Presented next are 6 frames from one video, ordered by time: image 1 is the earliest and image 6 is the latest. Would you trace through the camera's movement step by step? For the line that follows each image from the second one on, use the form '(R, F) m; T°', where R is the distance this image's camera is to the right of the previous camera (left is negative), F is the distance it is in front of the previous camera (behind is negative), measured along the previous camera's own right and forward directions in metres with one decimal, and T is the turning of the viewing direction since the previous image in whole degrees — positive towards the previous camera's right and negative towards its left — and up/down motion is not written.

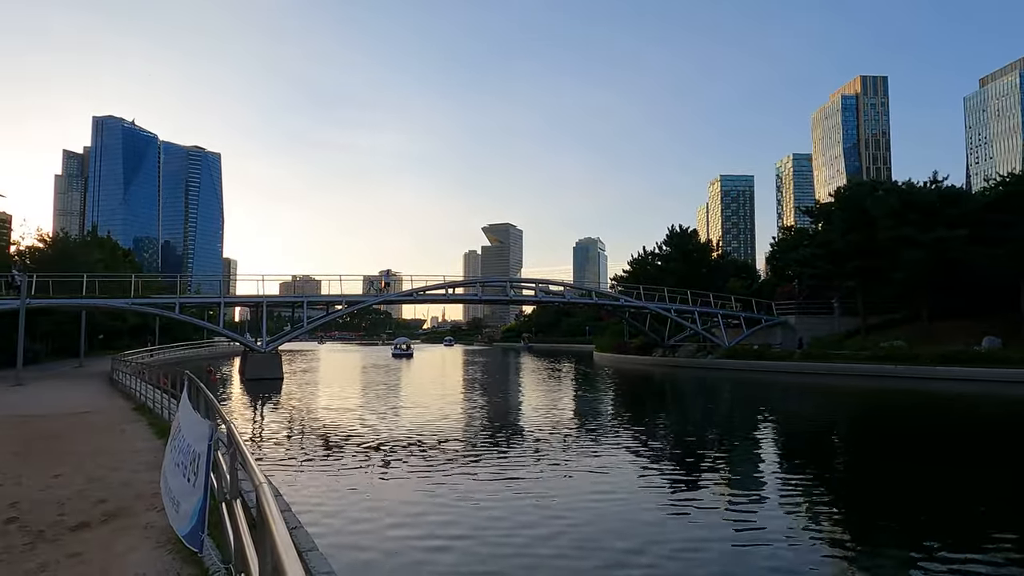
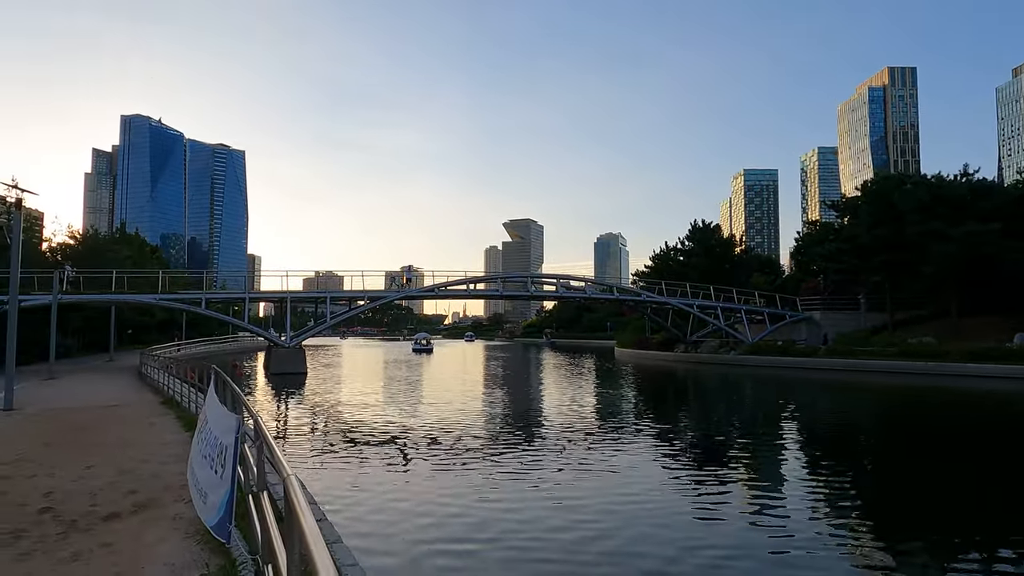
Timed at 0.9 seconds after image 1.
(0.0, 0.0) m; -2°
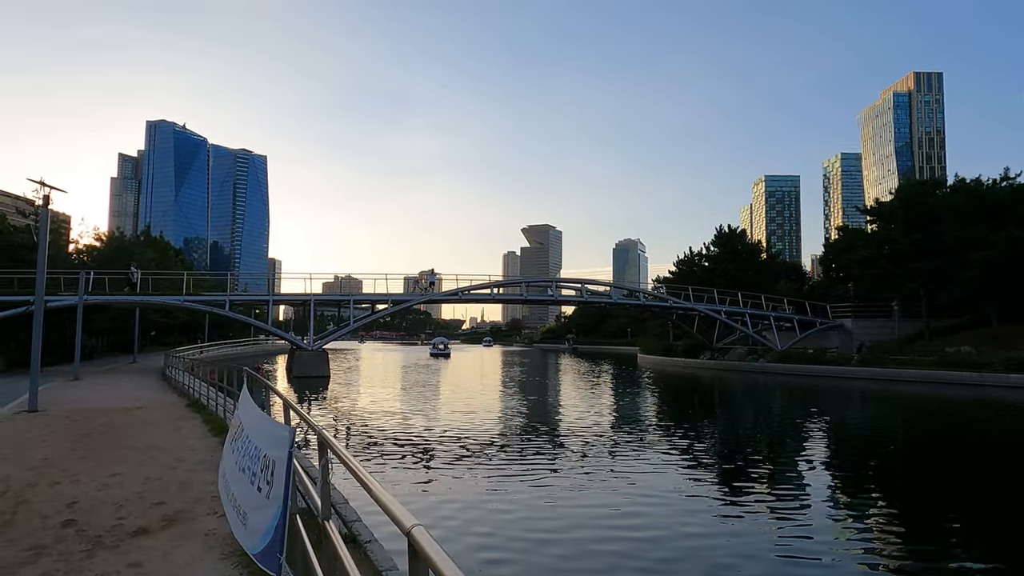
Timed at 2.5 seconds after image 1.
(-0.4, +0.5) m; -2°
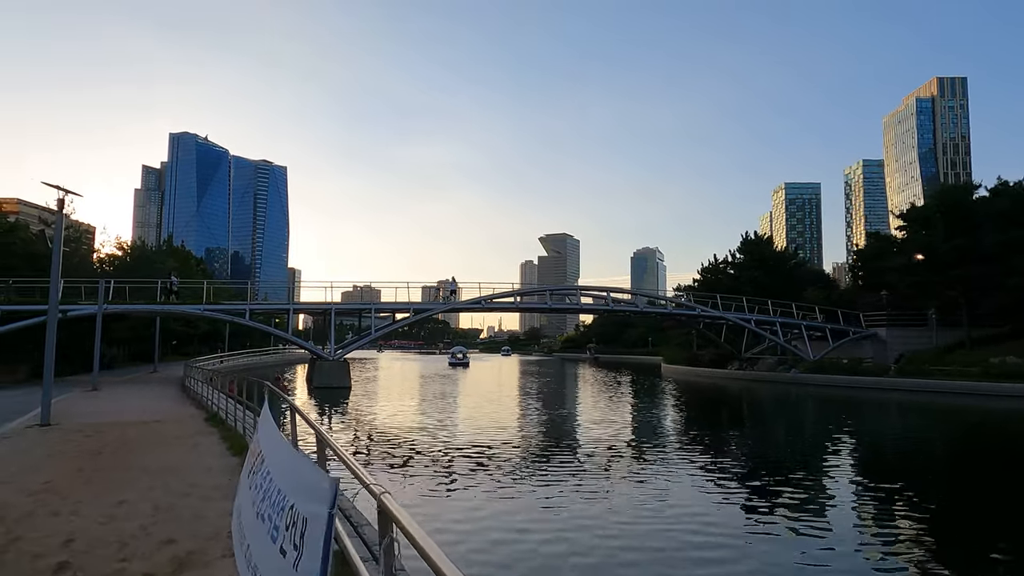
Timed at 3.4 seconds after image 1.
(-0.3, +0.8) m; -2°
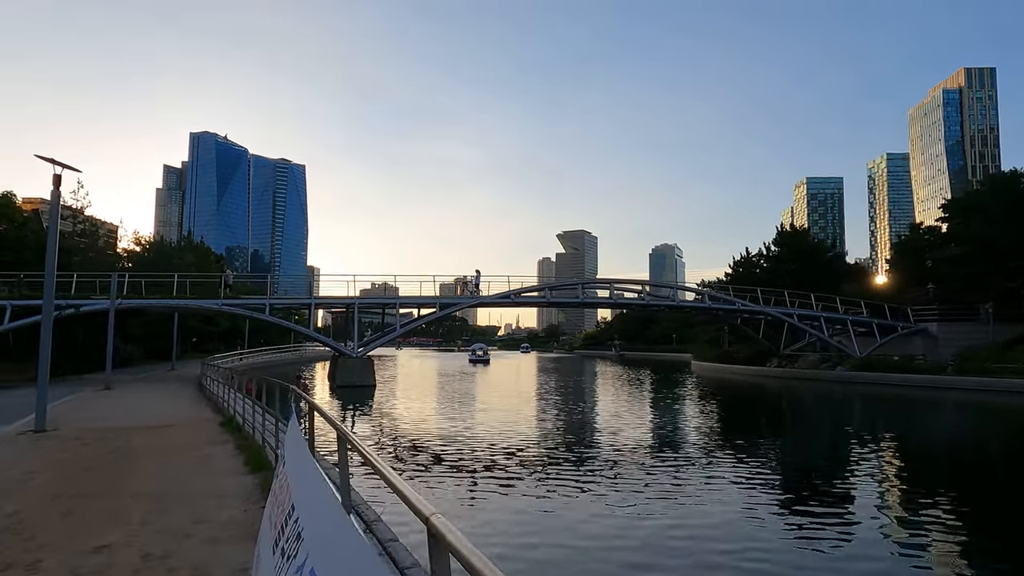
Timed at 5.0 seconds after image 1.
(-0.7, +1.6) m; -1°
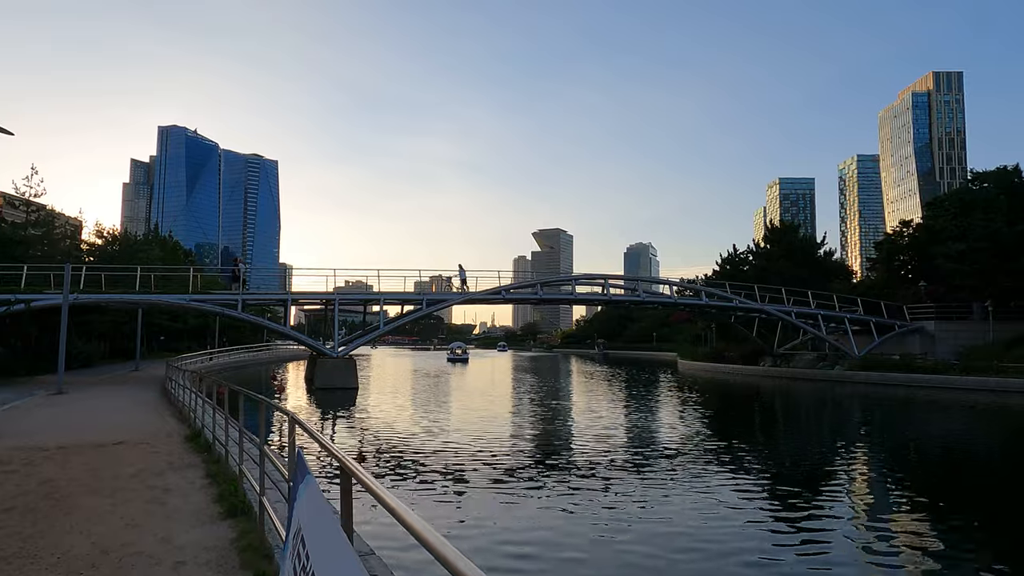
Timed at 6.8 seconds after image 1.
(-0.7, +1.7) m; +2°
